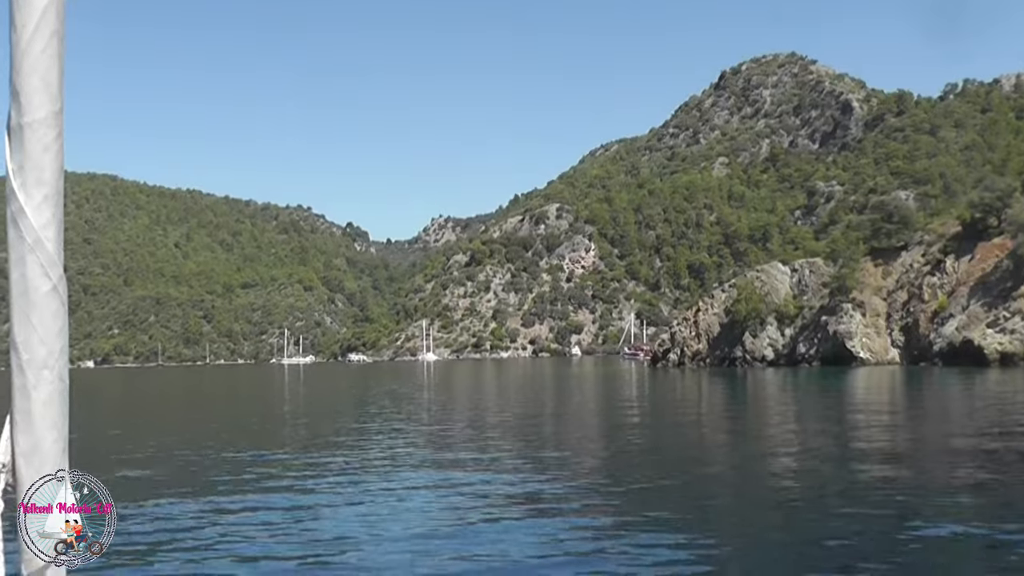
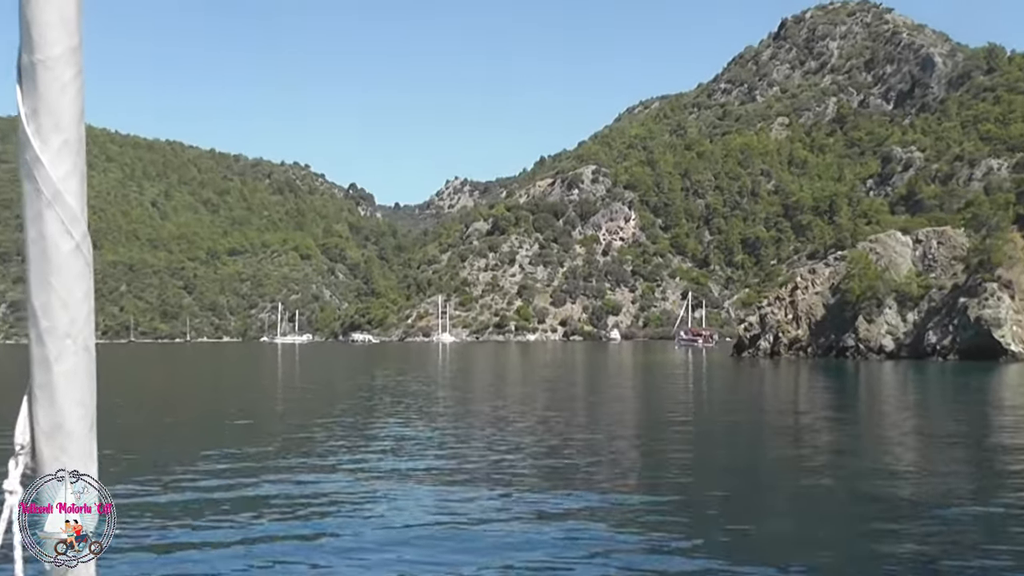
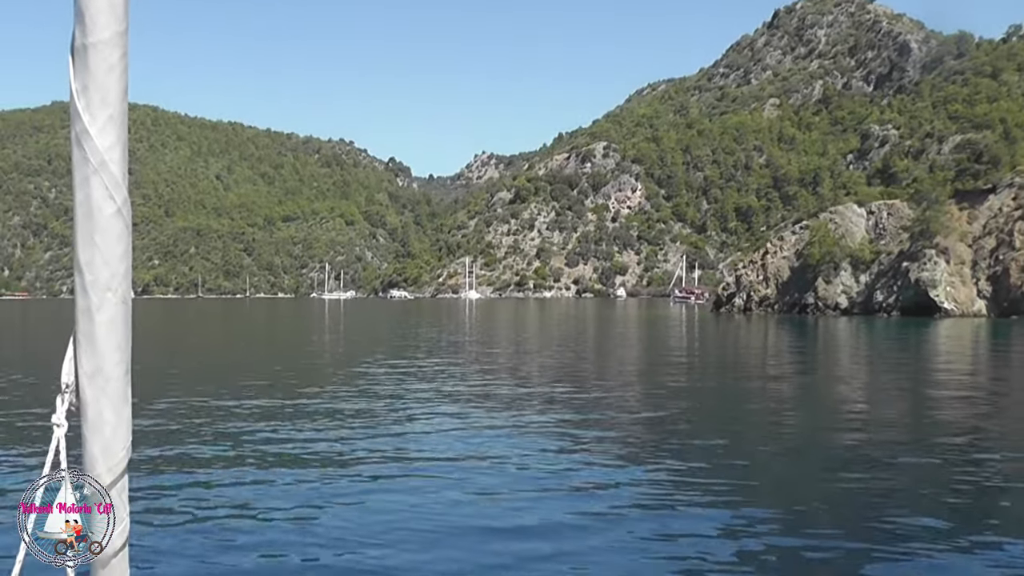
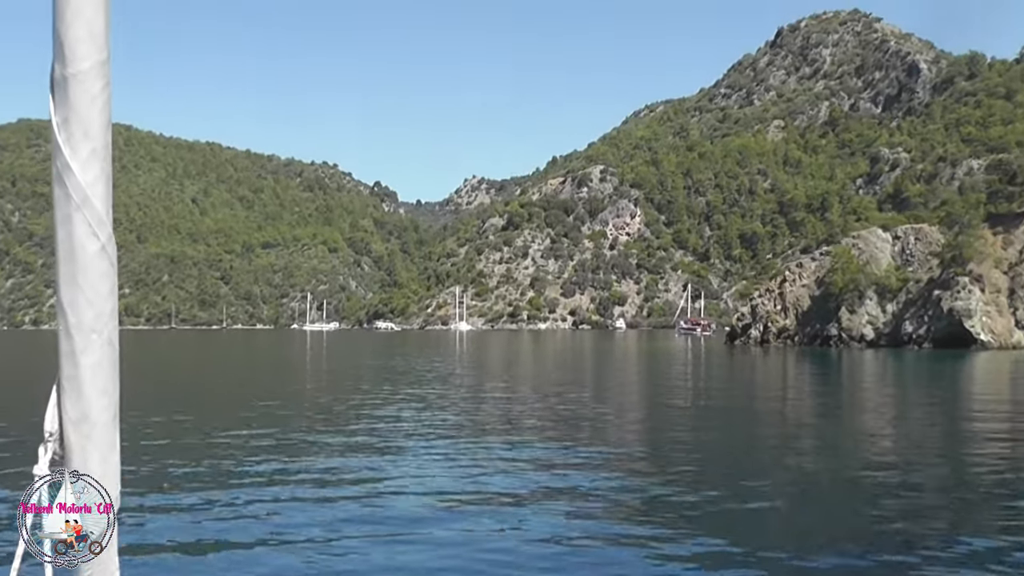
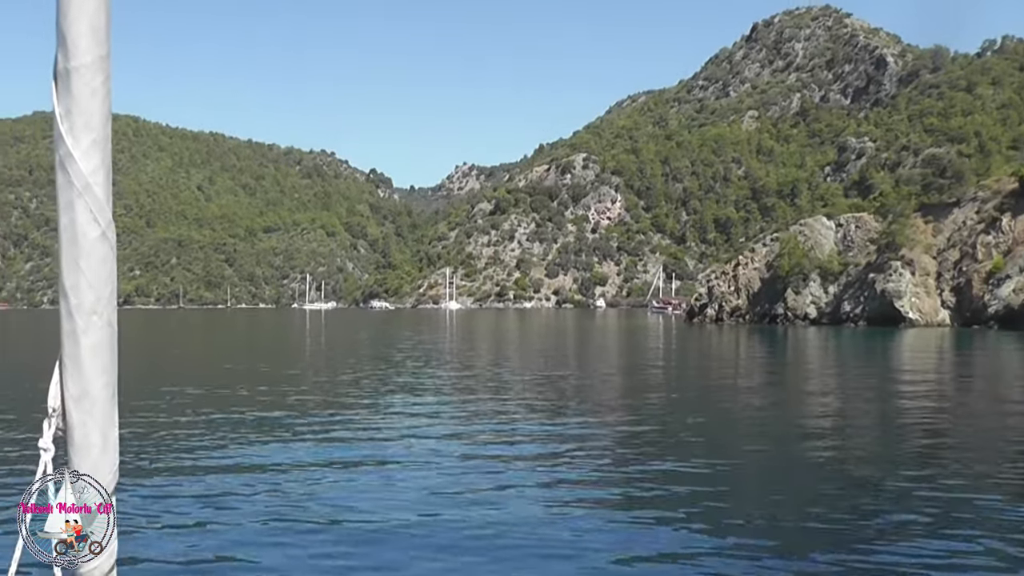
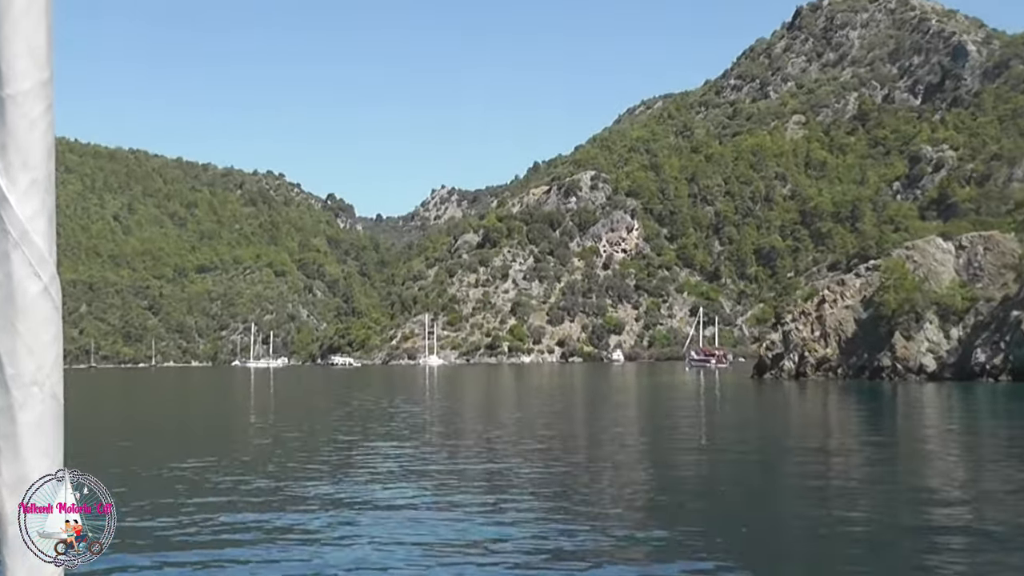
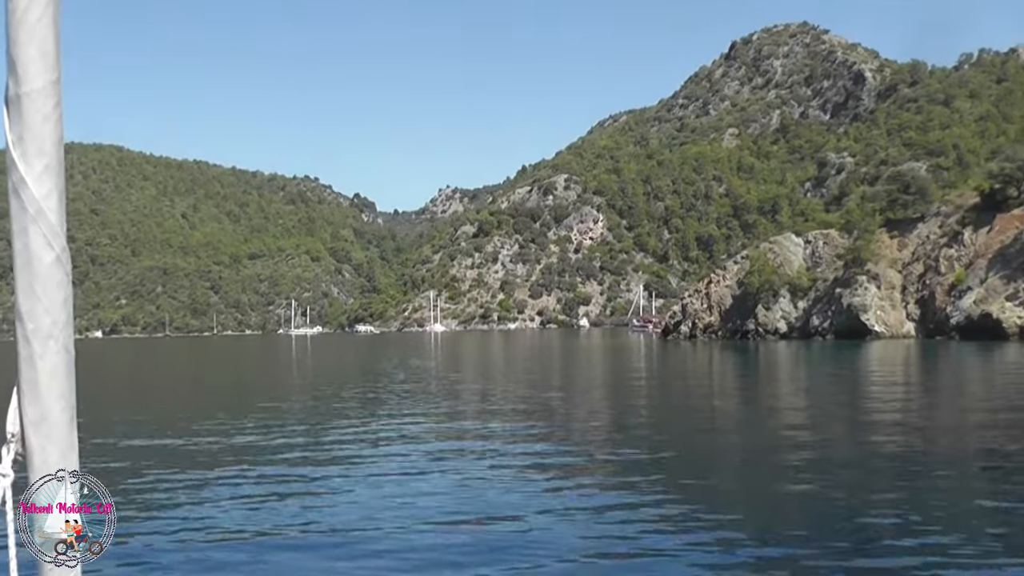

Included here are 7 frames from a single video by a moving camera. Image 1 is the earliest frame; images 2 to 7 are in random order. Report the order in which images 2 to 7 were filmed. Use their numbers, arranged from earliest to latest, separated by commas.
7, 5, 3, 4, 2, 6
